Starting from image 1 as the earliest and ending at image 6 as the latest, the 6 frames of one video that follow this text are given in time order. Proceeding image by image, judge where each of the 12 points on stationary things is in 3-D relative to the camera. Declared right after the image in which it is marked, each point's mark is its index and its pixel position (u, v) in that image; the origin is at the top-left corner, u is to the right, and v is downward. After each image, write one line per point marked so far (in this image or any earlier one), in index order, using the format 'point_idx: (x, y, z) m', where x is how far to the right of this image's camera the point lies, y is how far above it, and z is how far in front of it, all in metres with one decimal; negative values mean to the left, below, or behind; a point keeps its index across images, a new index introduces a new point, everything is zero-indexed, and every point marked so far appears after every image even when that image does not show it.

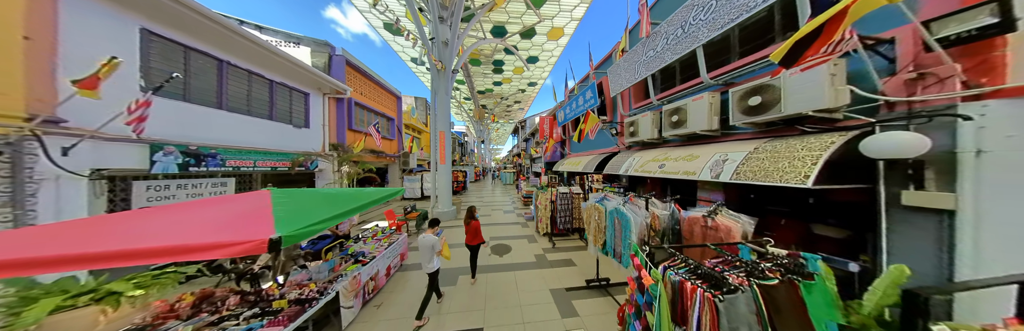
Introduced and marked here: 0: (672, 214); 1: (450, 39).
0: (+2.3, -0.7, +2.5) m
1: (-2.8, +5.7, +8.2) m
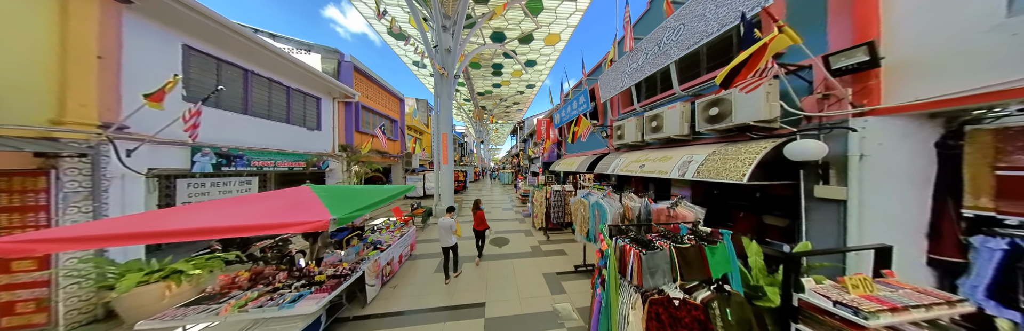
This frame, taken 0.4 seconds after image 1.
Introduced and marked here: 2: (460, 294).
0: (+2.2, -0.7, +3.1) m
1: (-2.9, +5.7, +8.7) m
2: (-1.0, -2.4, +3.5) m
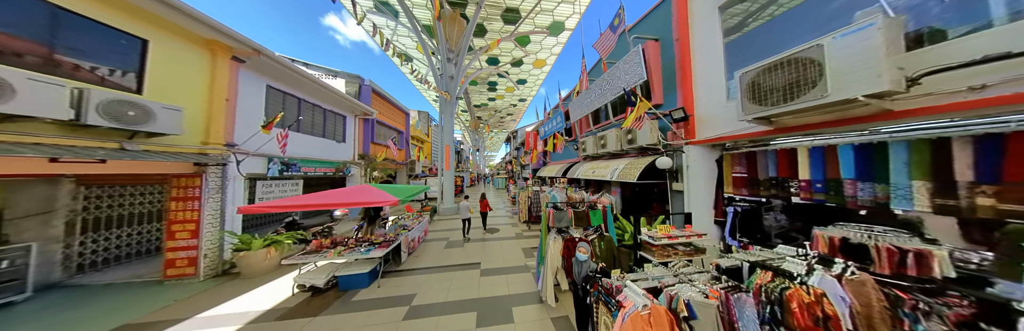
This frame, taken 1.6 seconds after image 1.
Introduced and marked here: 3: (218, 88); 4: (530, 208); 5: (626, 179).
0: (+1.9, -0.8, +4.8) m
1: (-3.3, +5.3, +10.5) m
2: (-1.4, -2.6, +5.1) m
3: (-7.4, +1.9, +4.5) m
4: (+0.8, -1.8, +7.7) m
5: (+3.0, -0.4, +4.7) m
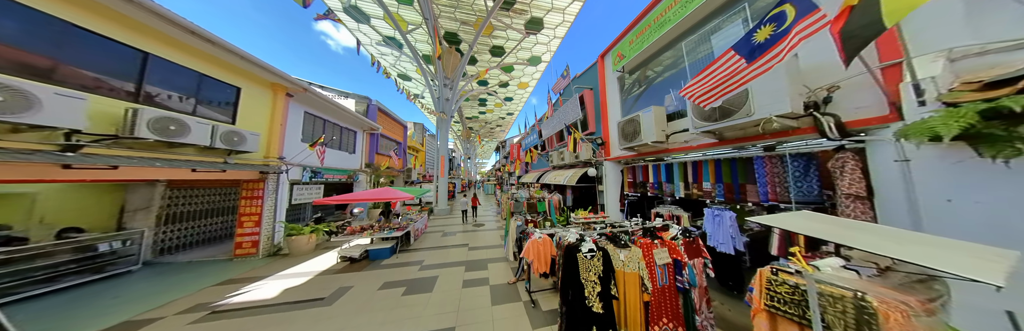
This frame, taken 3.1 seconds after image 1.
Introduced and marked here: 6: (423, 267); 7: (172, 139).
0: (+1.1, -1.2, +6.8) m
1: (-4.3, +4.8, +12.5) m
2: (-2.1, -2.9, +6.9) m
3: (-8.1, +1.7, +6.2) m
4: (-0.1, -2.2, +9.7) m
5: (+2.2, -0.7, +6.8) m
6: (-2.5, -2.8, +5.0) m
7: (-7.3, +0.6, +3.9) m
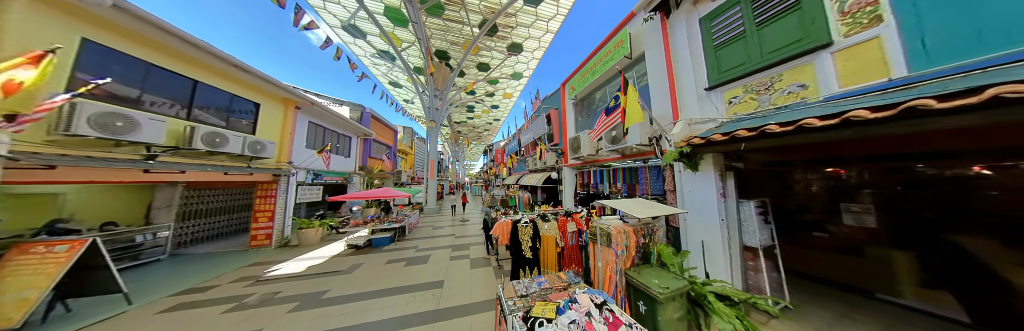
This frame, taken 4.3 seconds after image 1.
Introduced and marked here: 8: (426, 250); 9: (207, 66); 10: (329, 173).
0: (+0.2, -1.4, +8.3) m
1: (-5.5, +4.6, +13.8) m
2: (-3.1, -3.1, +8.2) m
3: (-9.0, +1.5, +7.3) m
4: (-1.2, -2.5, +11.1) m
5: (+1.3, -0.9, +8.4) m
6: (-3.3, -3.0, +6.3) m
7: (-8.1, +0.4, +4.9) m
8: (-3.0, -2.9, +6.3) m
9: (-8.7, +2.8, +5.1) m
10: (-9.7, -0.4, +9.6) m
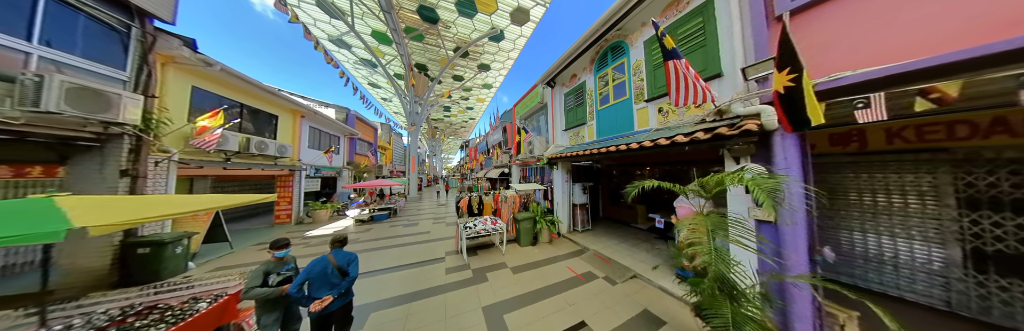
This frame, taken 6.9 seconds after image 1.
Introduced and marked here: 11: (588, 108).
0: (-2.0, -1.2, +11.5) m
1: (-8.3, +4.9, +16.1) m
2: (-5.2, -3.0, +11.1) m
3: (-11.0, +1.7, +9.3) m
4: (-3.7, -2.2, +14.1) m
5: (-0.9, -0.7, +11.7) m
6: (-5.2, -2.9, +9.2) m
7: (-9.8, +0.5, +7.1) m
8: (-4.9, -2.9, +9.2) m
9: (-10.4, +2.9, +7.1) m
10: (-12.0, -0.2, +11.6) m
11: (+2.4, +1.8, +5.7) m
